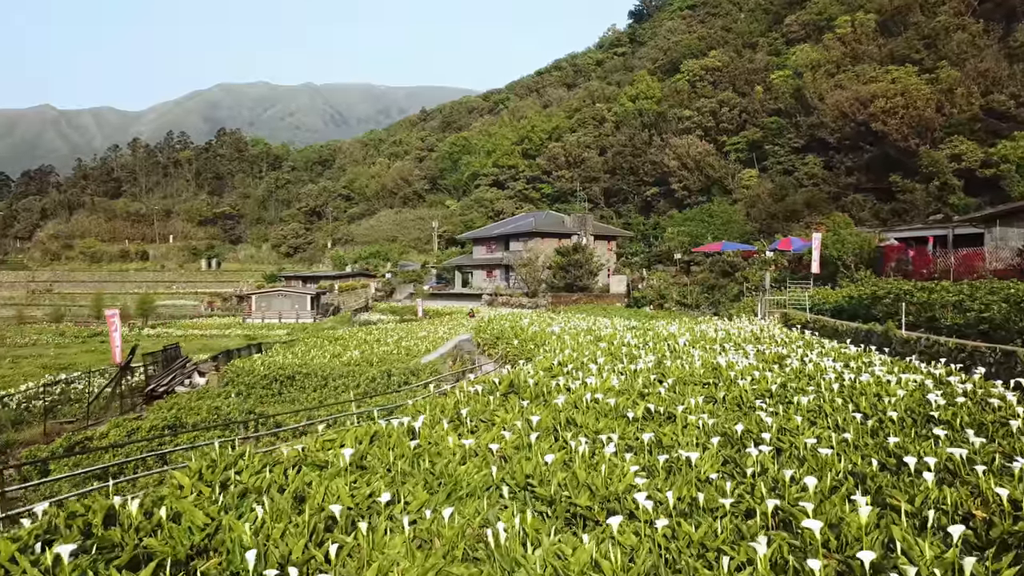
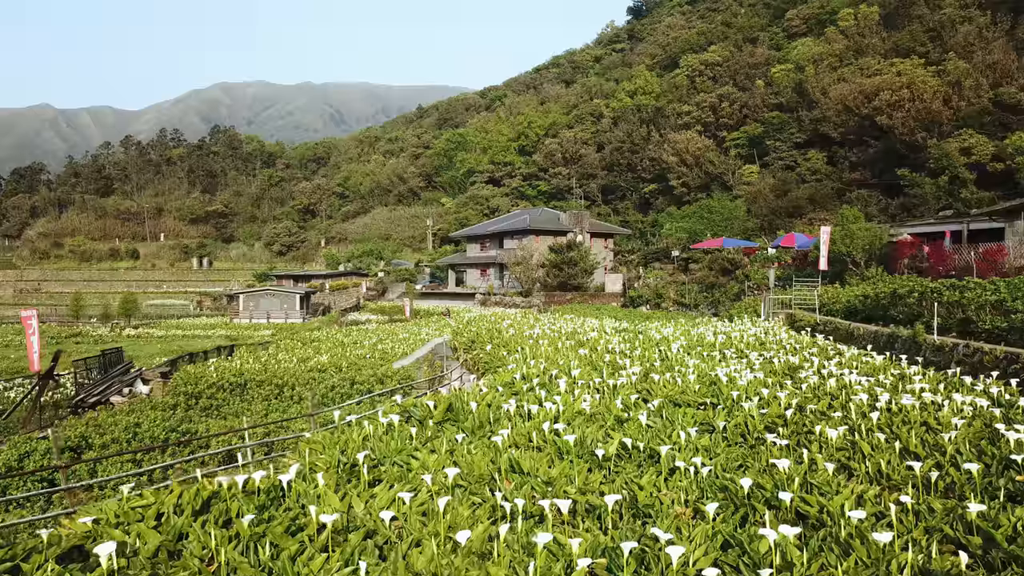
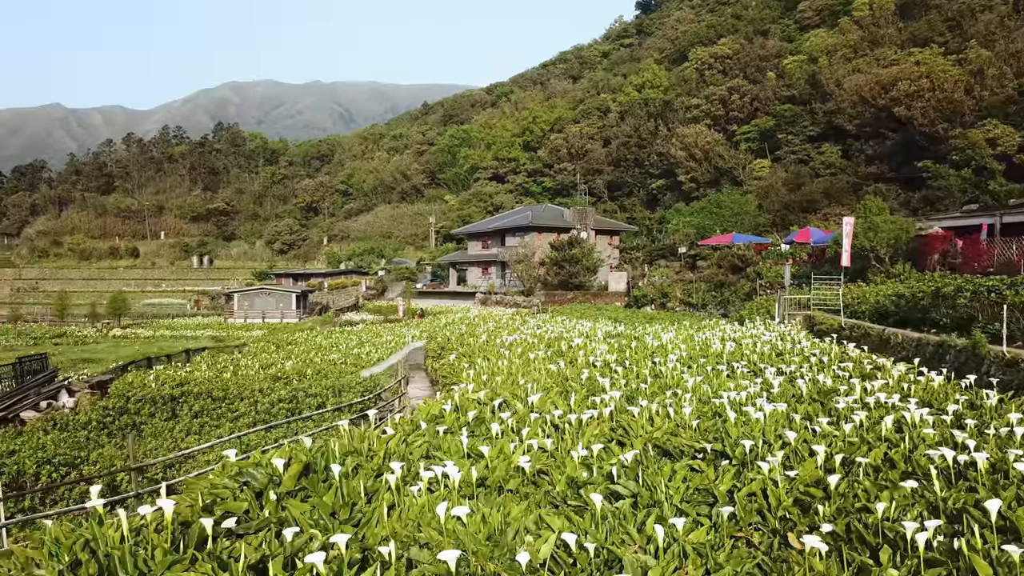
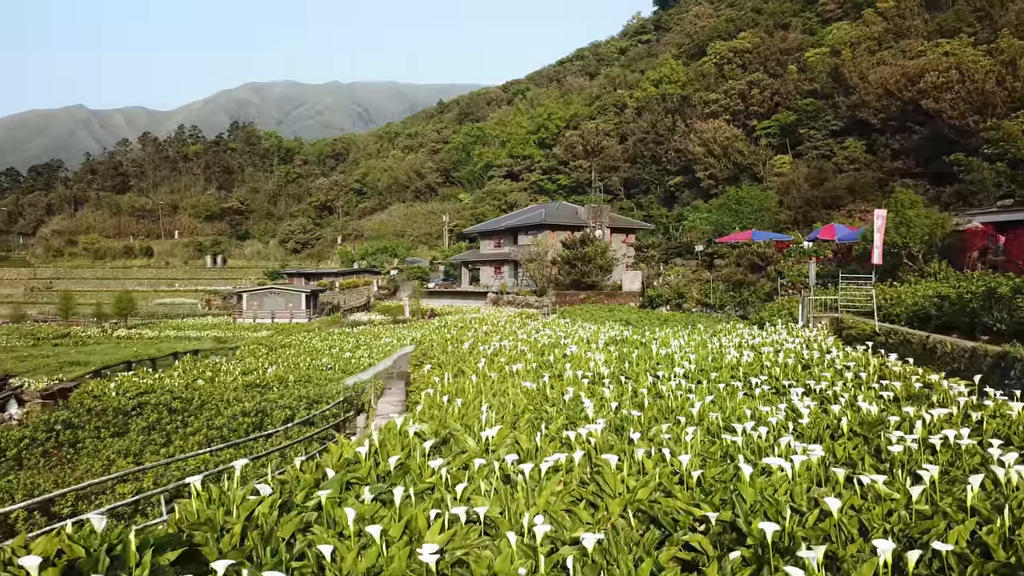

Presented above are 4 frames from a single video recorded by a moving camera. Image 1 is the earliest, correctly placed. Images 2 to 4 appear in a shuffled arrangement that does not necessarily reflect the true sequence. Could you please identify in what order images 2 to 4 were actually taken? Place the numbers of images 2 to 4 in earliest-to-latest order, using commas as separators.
2, 3, 4
